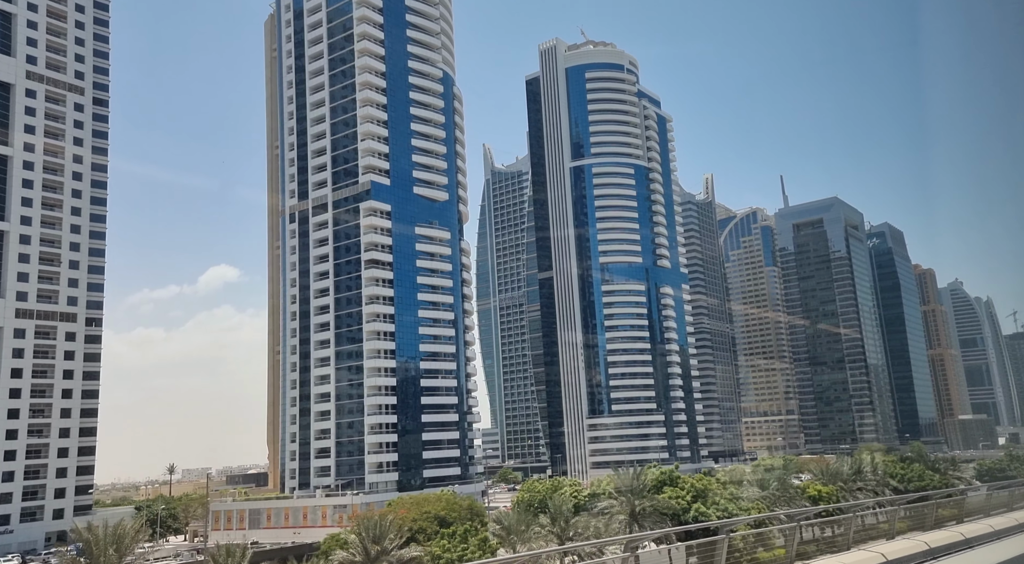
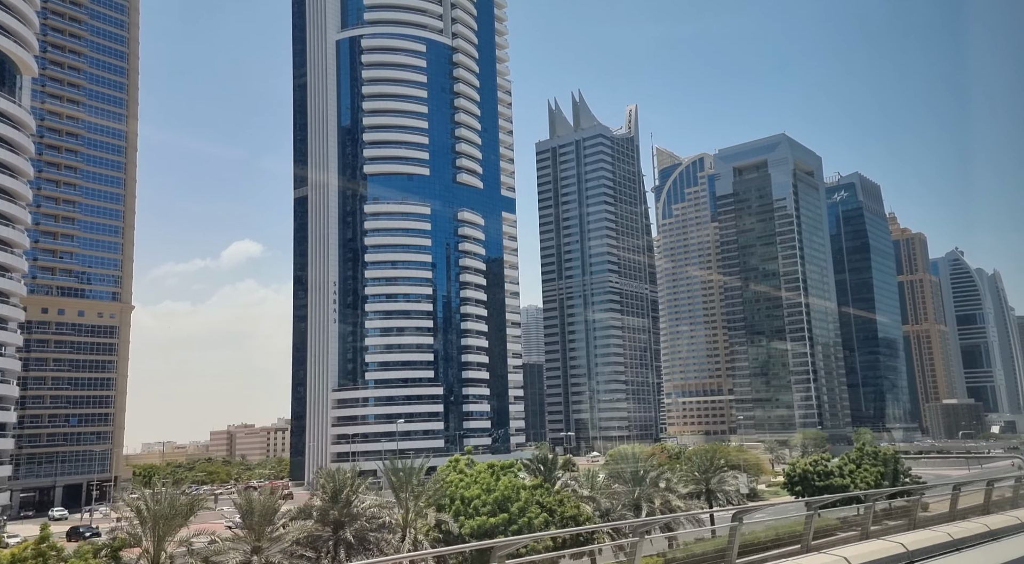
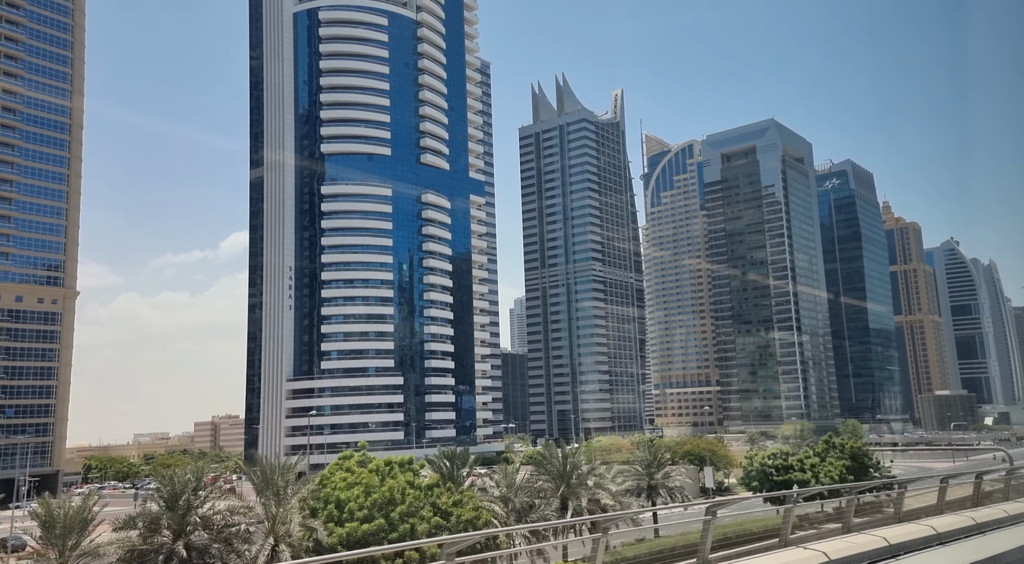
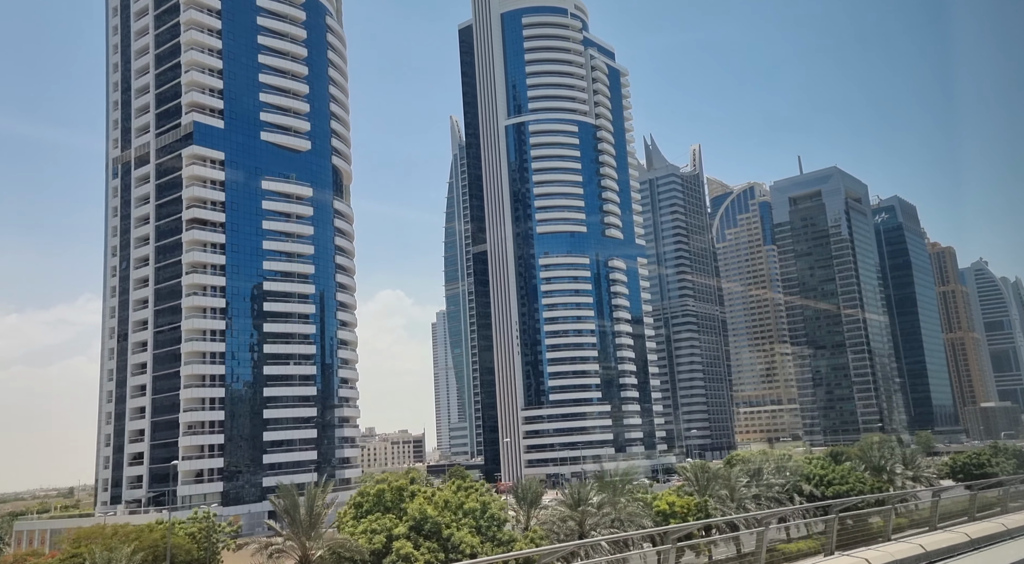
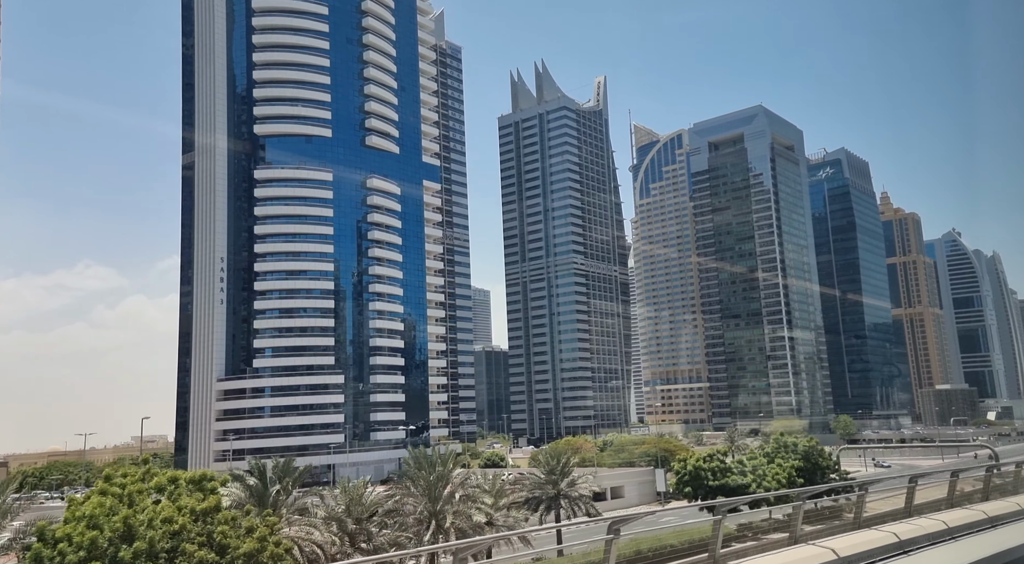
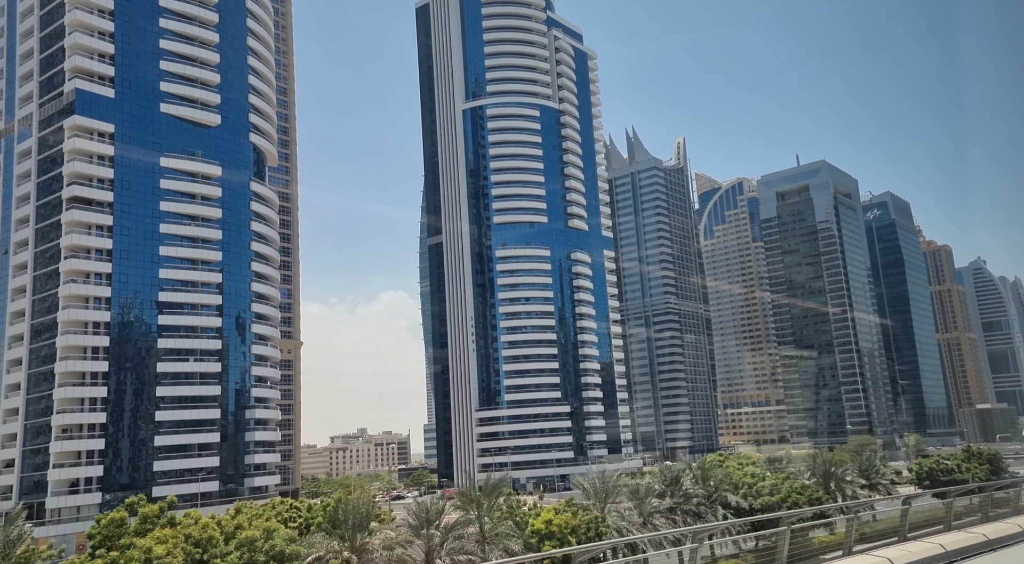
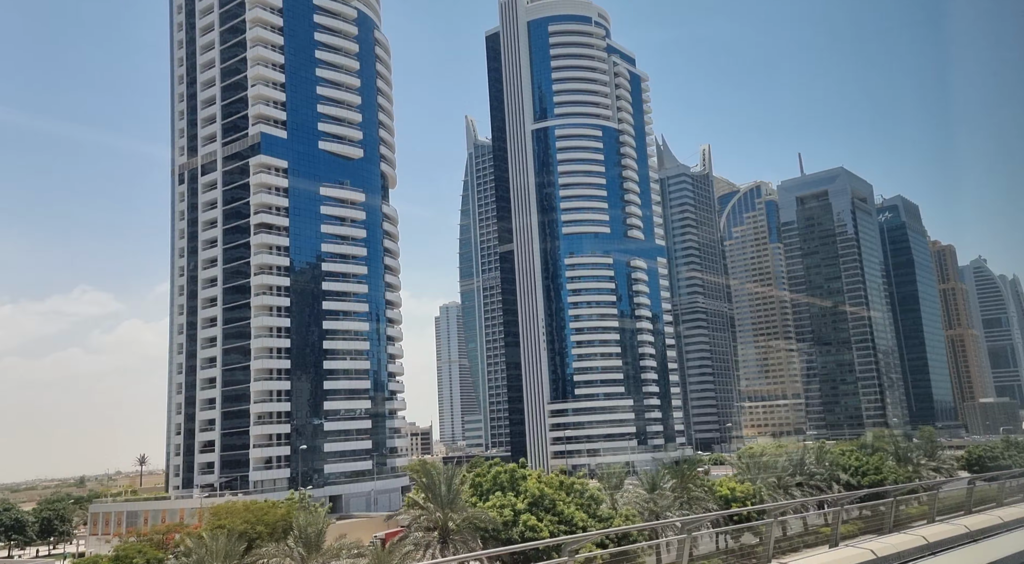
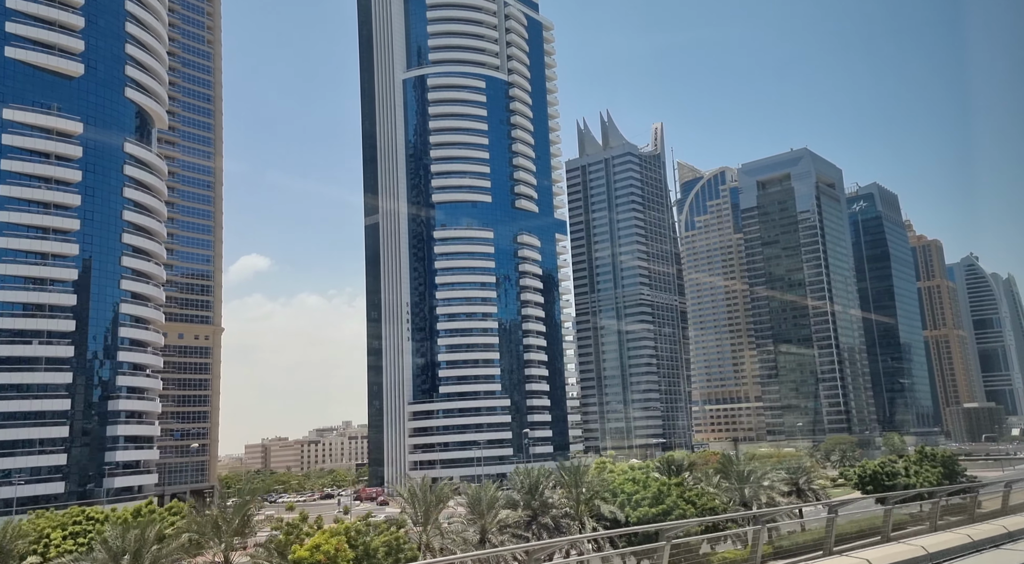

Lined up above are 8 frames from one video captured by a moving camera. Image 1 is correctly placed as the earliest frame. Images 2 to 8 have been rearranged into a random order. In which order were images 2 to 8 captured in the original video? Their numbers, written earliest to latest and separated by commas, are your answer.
7, 4, 6, 8, 2, 3, 5
